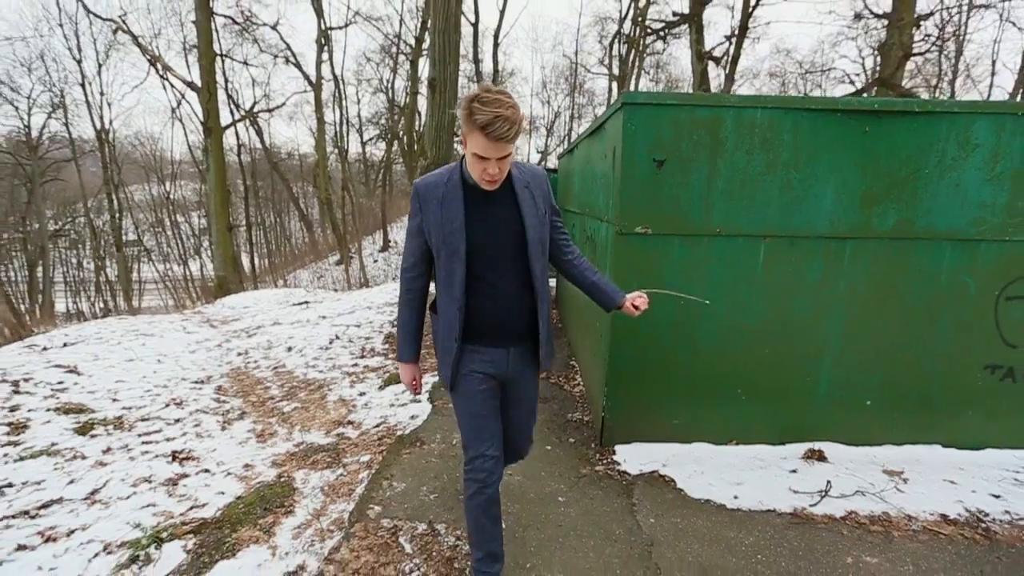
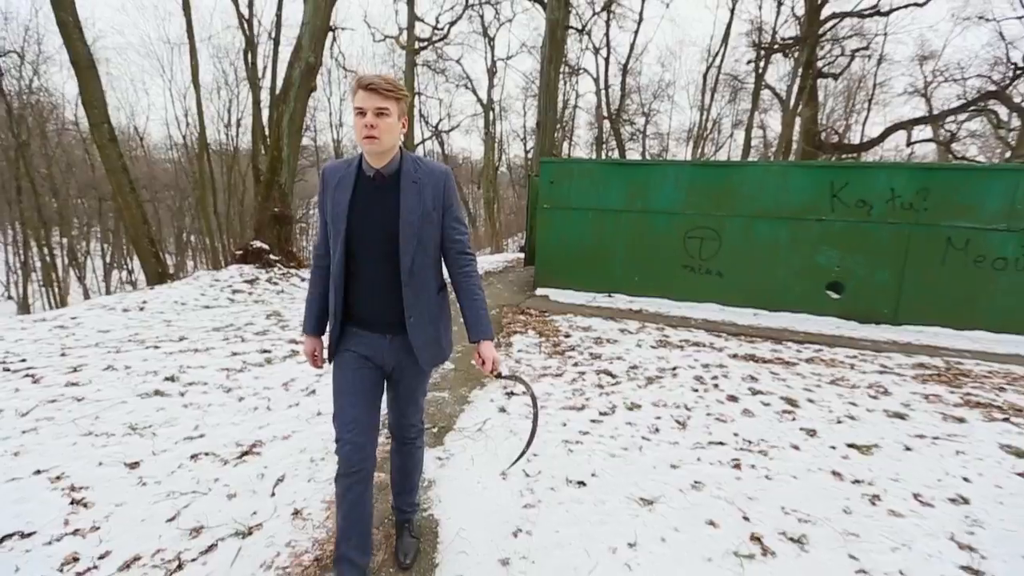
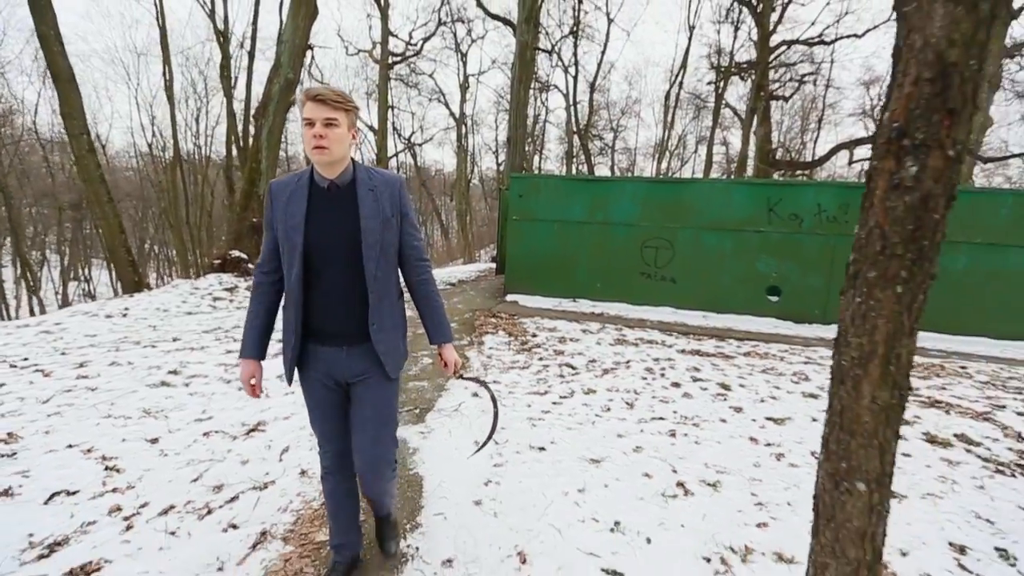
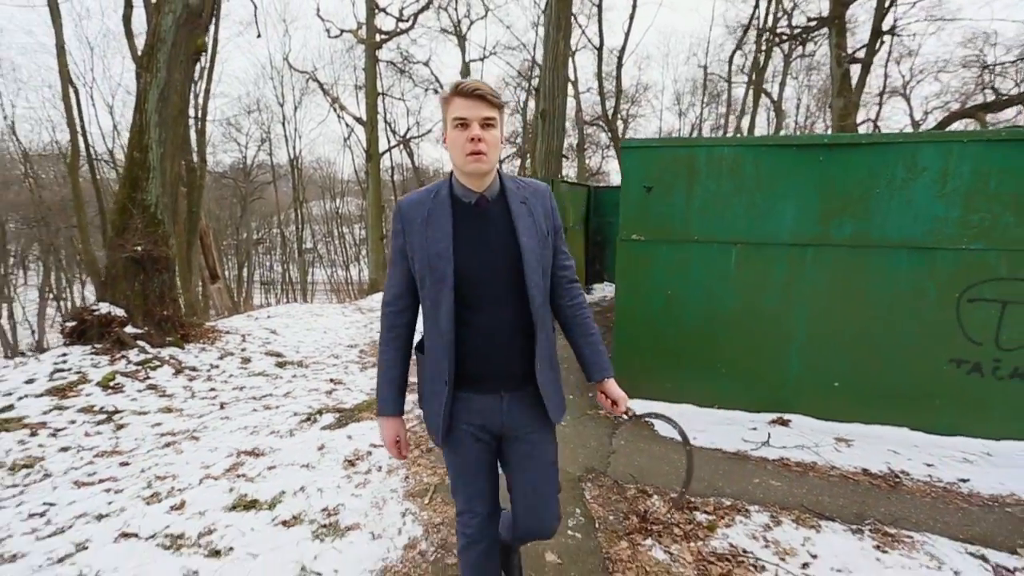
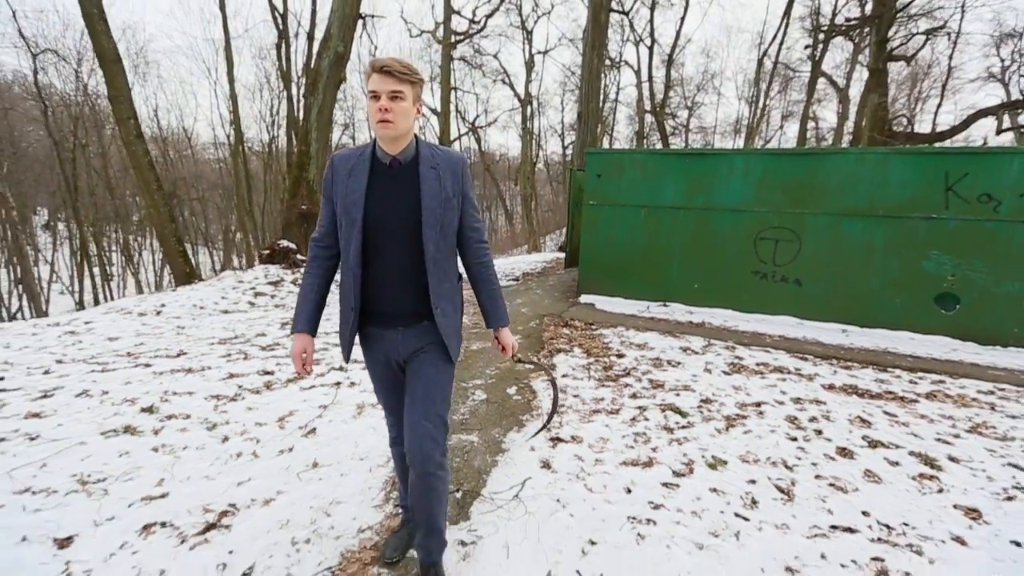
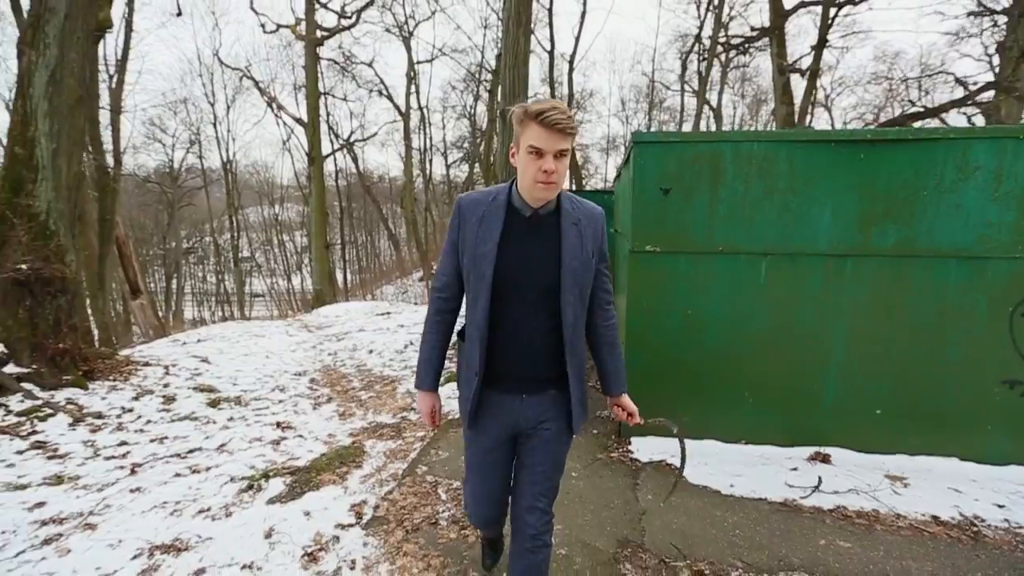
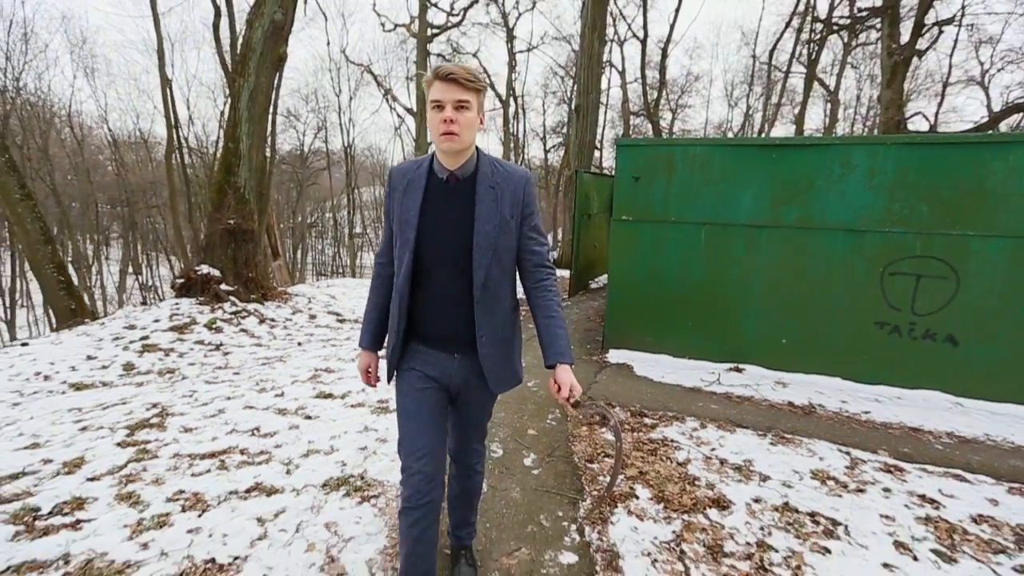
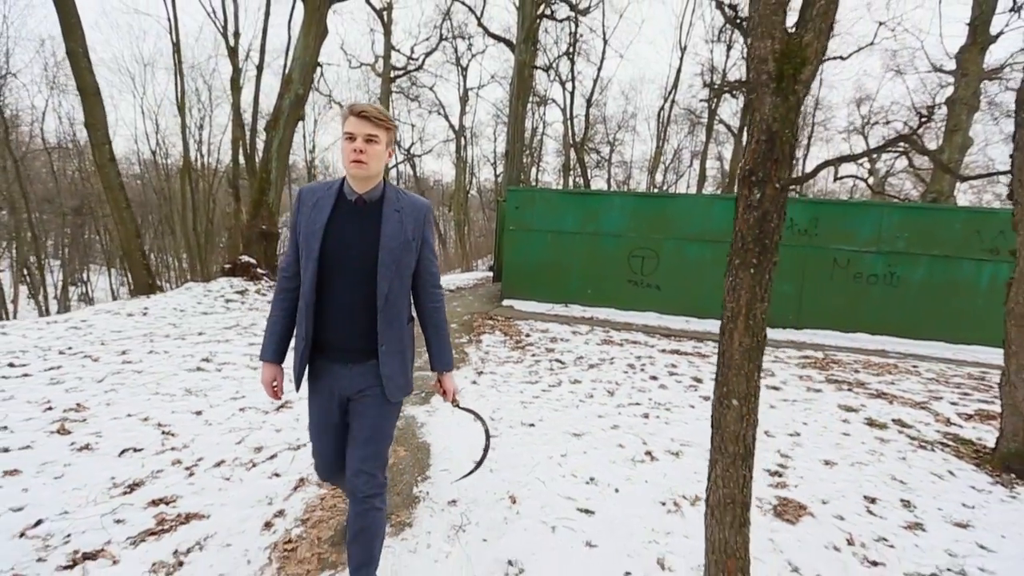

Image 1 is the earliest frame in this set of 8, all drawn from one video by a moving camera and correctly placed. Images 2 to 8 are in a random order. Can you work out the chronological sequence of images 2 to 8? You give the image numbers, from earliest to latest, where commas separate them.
6, 4, 7, 5, 2, 3, 8
